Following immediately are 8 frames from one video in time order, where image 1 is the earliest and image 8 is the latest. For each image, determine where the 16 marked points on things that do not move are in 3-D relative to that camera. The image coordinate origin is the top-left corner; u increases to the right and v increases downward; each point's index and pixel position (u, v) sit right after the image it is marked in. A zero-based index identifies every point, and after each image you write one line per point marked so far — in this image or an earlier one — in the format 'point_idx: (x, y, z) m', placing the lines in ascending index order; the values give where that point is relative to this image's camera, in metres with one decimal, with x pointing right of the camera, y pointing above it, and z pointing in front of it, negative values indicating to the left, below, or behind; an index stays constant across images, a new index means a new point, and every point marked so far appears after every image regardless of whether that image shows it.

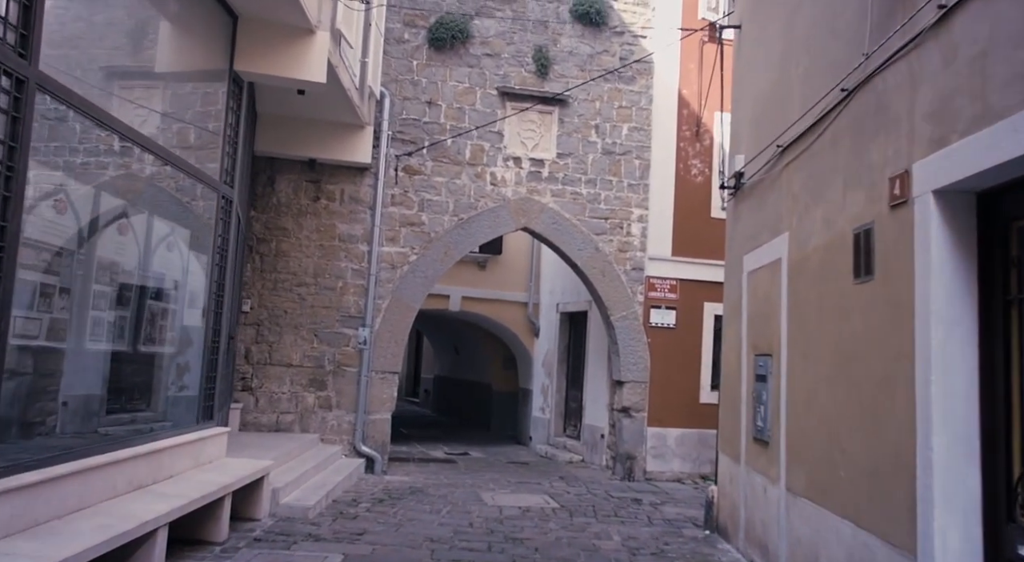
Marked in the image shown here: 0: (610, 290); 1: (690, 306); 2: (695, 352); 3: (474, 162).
0: (+0.9, -0.1, +7.7) m
1: (+1.7, -0.2, +7.9) m
2: (+1.7, -0.7, +7.8) m
3: (-0.3, +1.1, +7.5) m
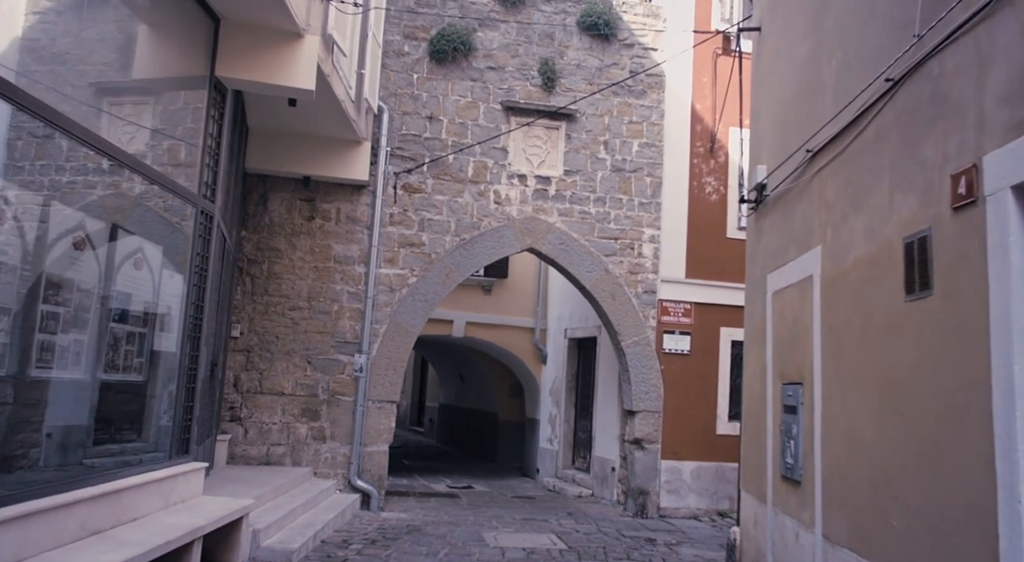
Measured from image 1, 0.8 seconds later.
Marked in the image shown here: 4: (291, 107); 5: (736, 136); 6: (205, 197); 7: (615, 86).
0: (+1.0, -0.3, +7.3) m
1: (+1.7, -0.4, +7.4) m
2: (+1.8, -0.9, +7.4) m
3: (-0.3, +0.9, +7.1) m
4: (-1.6, +1.2, +5.9) m
5: (+2.1, +1.3, +7.7) m
6: (-1.7, +0.5, +4.5) m
7: (+0.9, +1.8, +7.5) m
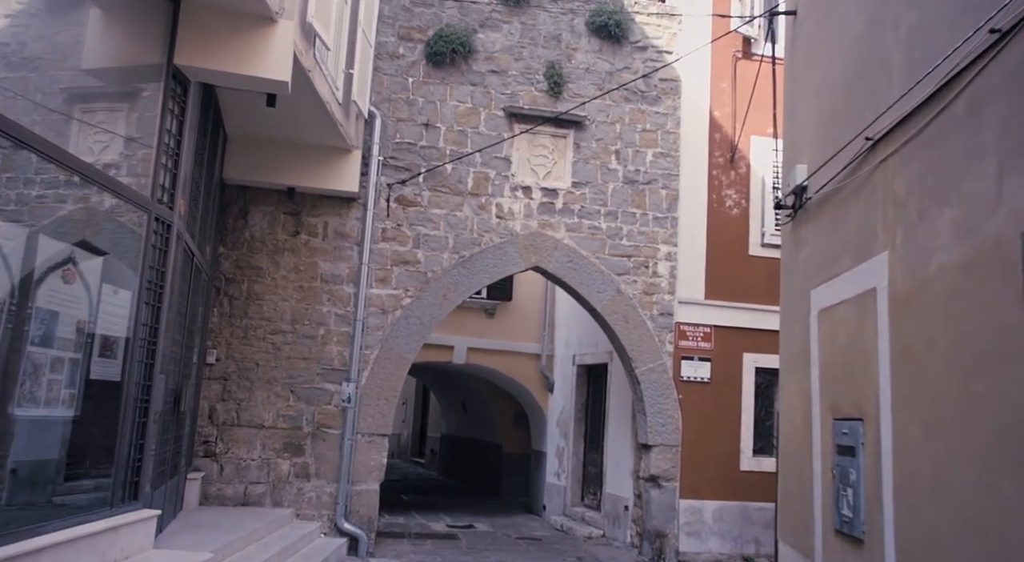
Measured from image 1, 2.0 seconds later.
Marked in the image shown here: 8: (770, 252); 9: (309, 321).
0: (+1.0, -0.5, +6.7) m
1: (+1.8, -0.6, +6.8) m
2: (+1.8, -1.1, +6.8) m
3: (-0.3, +0.7, +6.6) m
4: (-1.5, +1.1, +5.3) m
5: (+2.1, +1.2, +7.1) m
6: (-1.7, +0.4, +3.9) m
7: (+1.0, +1.6, +6.9) m
8: (+2.2, +0.2, +7.0) m
9: (-1.5, -0.3, +6.2) m
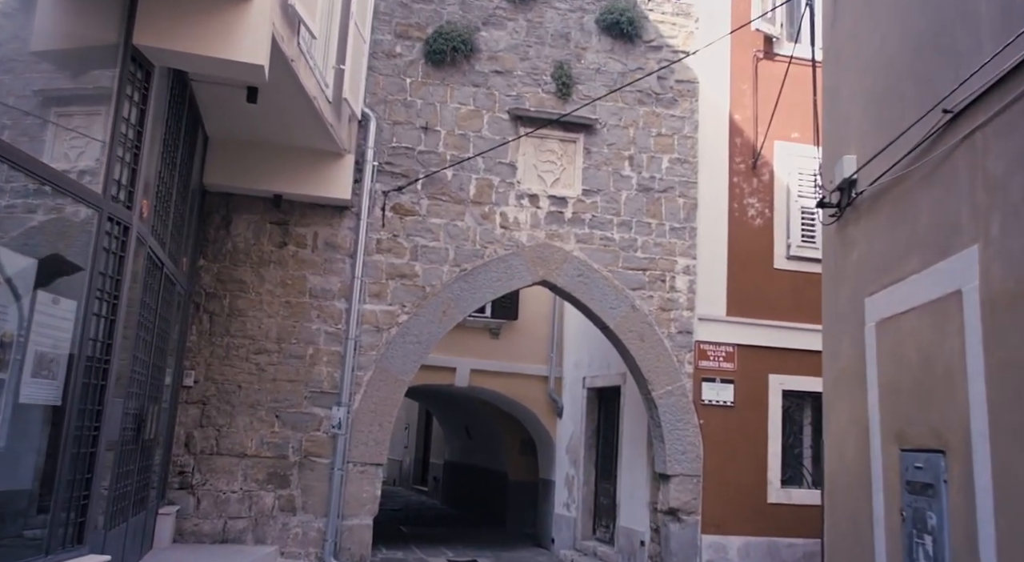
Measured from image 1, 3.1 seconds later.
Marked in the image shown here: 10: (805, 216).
0: (+1.0, -0.6, +6.1) m
1: (+1.8, -0.7, +6.3) m
2: (+1.9, -1.2, +6.2) m
3: (-0.2, +0.6, +6.1) m
4: (-1.5, +1.0, +4.8) m
5: (+2.1, +1.0, +6.6) m
6: (-1.6, +0.3, +3.5) m
7: (+1.0, +1.5, +6.5) m
8: (+2.2, +0.1, +6.5) m
9: (-1.5, -0.4, +5.7) m
10: (+2.3, +0.5, +6.5) m
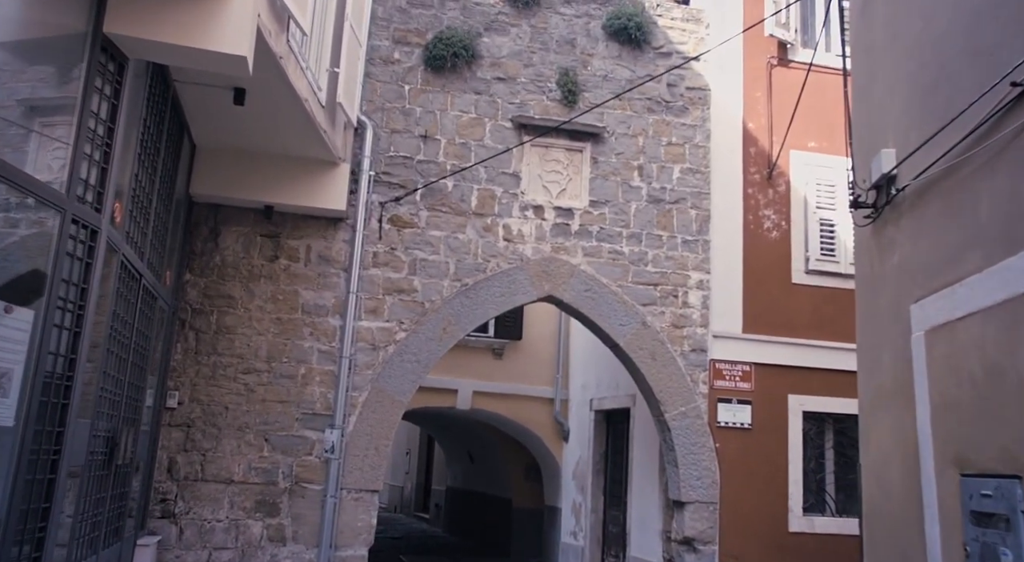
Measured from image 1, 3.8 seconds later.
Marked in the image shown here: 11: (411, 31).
0: (+1.1, -0.7, +5.8) m
1: (+1.8, -0.8, +5.9) m
2: (+1.9, -1.3, +5.8) m
3: (-0.2, +0.5, +5.8) m
4: (-1.5, +1.0, +4.6) m
5: (+2.2, +0.9, +6.3) m
6: (-1.6, +0.3, +3.2) m
7: (+1.0, +1.3, +6.2) m
8: (+2.2, 0.0, +6.2) m
9: (-1.4, -0.5, +5.3) m
10: (+2.3, +0.4, +6.2) m
11: (-0.7, +1.8, +5.9) m
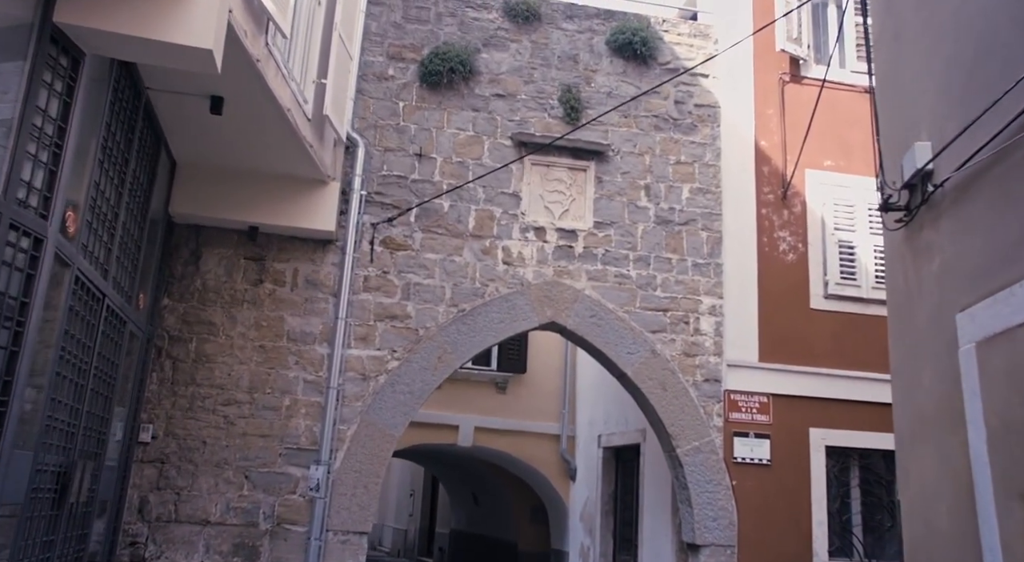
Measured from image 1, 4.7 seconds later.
0: (+1.1, -0.8, +5.4) m
1: (+1.8, -1.0, +5.5) m
2: (+1.9, -1.4, +5.4) m
3: (-0.2, +0.3, +5.5) m
4: (-1.5, +0.8, +4.3) m
5: (+2.2, +0.7, +6.0) m
6: (-1.6, +0.3, +2.9) m
7: (+1.0, +1.2, +5.9) m
8: (+2.2, -0.2, +5.8) m
9: (-1.4, -0.7, +5.0) m
10: (+2.3, +0.2, +5.9) m
11: (-0.7, +1.6, +5.7) m
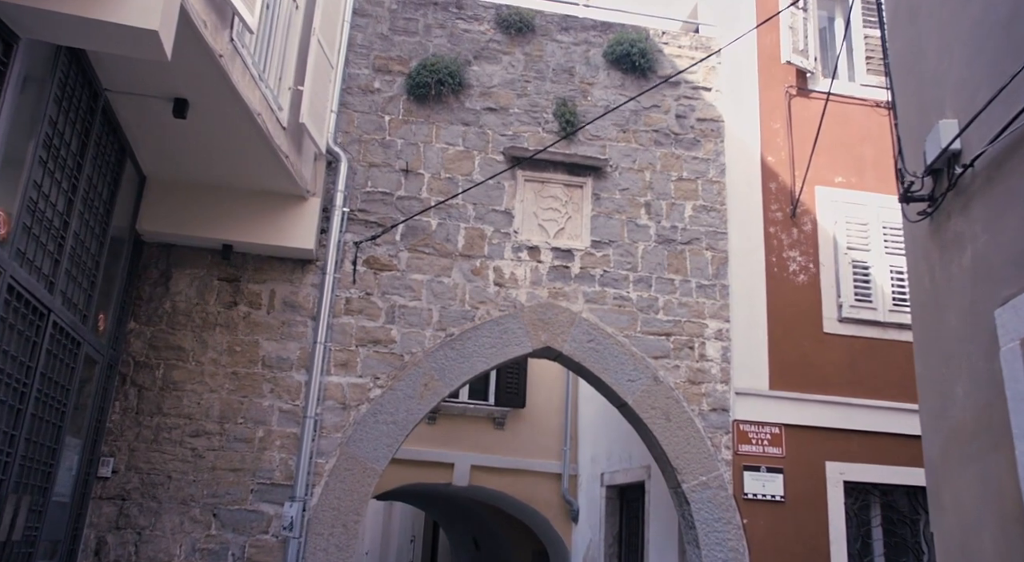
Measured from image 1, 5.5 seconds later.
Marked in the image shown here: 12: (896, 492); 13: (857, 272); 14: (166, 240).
0: (+1.0, -1.0, +5.0) m
1: (+1.8, -1.1, +5.1) m
2: (+1.8, -1.6, +5.0) m
3: (-0.3, +0.2, +5.1) m
4: (-1.6, +0.8, +4.0) m
5: (+2.1, +0.6, +5.7) m
6: (-1.7, +0.2, +2.6) m
7: (+1.0, +1.0, +5.6) m
8: (+2.2, -0.3, +5.4) m
9: (-1.5, -0.8, +4.6) m
10: (+2.3, +0.1, +5.5) m
11: (-0.8, +1.4, +5.4) m
12: (+2.4, -1.3, +5.3) m
13: (+2.3, +0.1, +5.5) m
14: (-2.0, +0.2, +4.8) m
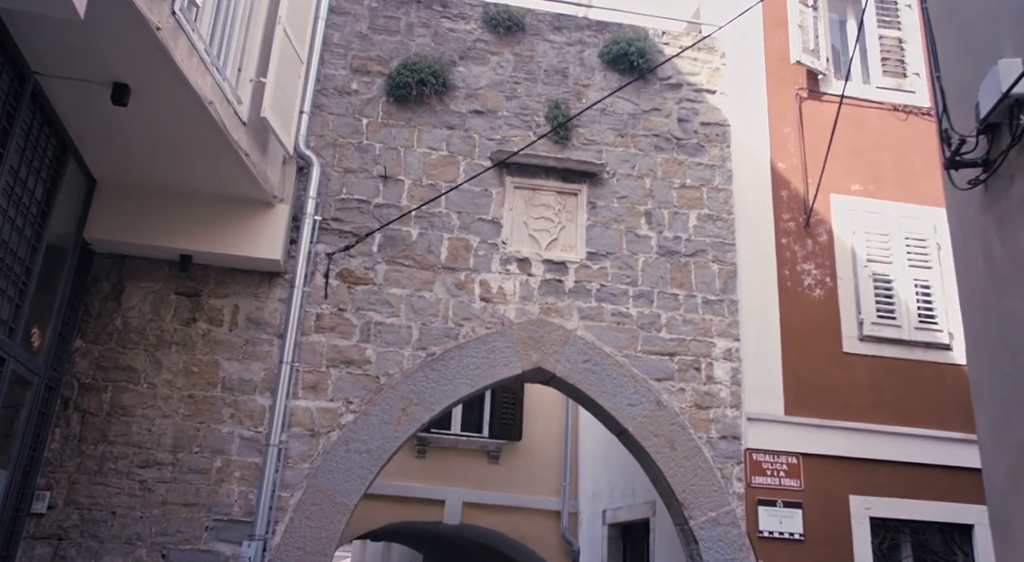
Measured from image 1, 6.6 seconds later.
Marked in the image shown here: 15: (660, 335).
0: (+1.0, -1.0, +4.5) m
1: (+1.7, -1.2, +4.6) m
2: (+1.8, -1.6, +4.5) m
3: (-0.3, +0.1, +4.7) m
4: (-1.7, +0.7, +3.6) m
5: (+2.1, +0.5, +5.2) m
6: (-1.8, +0.3, +2.1) m
7: (+0.9, +0.9, +5.2) m
8: (+2.1, -0.4, +4.9) m
9: (-1.6, -0.8, +4.2) m
10: (+2.2, 0.0, +5.1) m
11: (-0.8, +1.3, +5.1) m
12: (+2.4, -1.4, +4.8) m
13: (+2.2, 0.0, +5.1) m
14: (-2.0, +0.2, +4.3) m
15: (+0.9, -0.3, +4.8) m
